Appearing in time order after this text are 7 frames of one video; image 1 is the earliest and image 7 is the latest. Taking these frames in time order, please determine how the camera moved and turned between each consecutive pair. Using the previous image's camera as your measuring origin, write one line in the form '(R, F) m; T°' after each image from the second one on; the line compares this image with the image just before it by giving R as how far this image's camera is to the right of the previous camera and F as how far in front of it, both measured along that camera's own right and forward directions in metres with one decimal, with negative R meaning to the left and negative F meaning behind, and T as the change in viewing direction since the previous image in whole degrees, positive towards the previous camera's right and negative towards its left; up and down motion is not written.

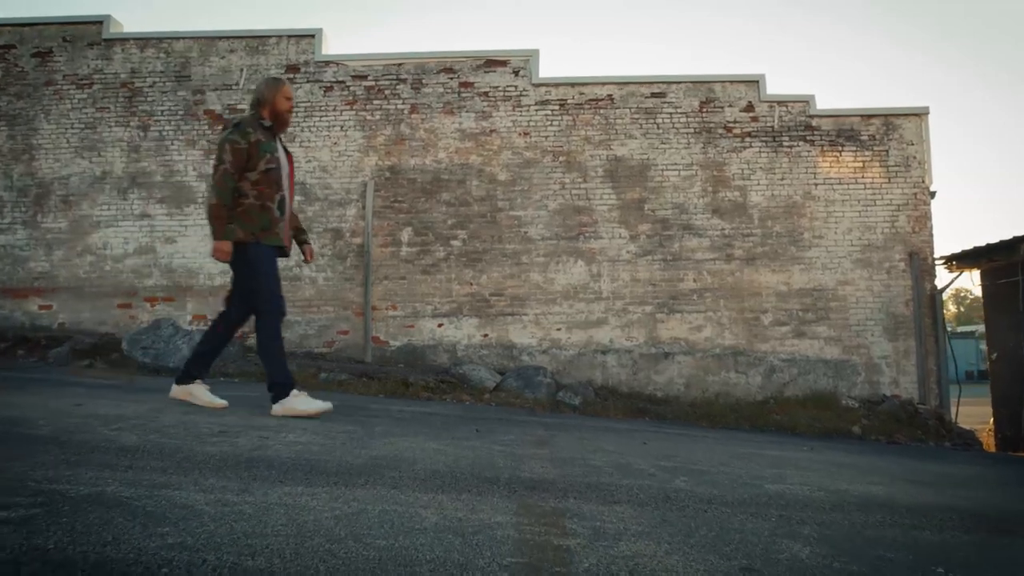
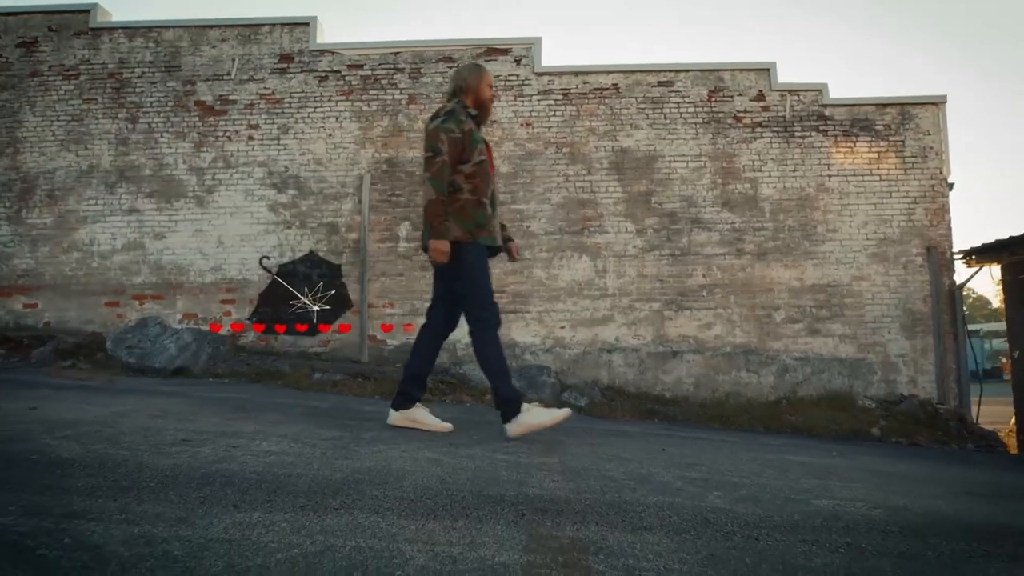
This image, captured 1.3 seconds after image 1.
(0.0, +0.4) m; 0°
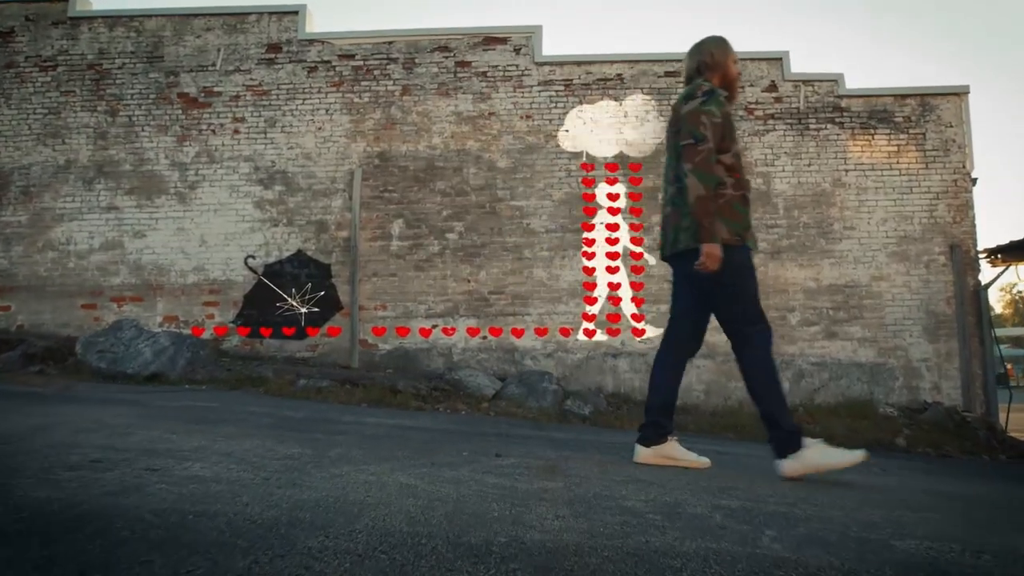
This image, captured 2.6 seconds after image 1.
(0.0, +0.5) m; 0°
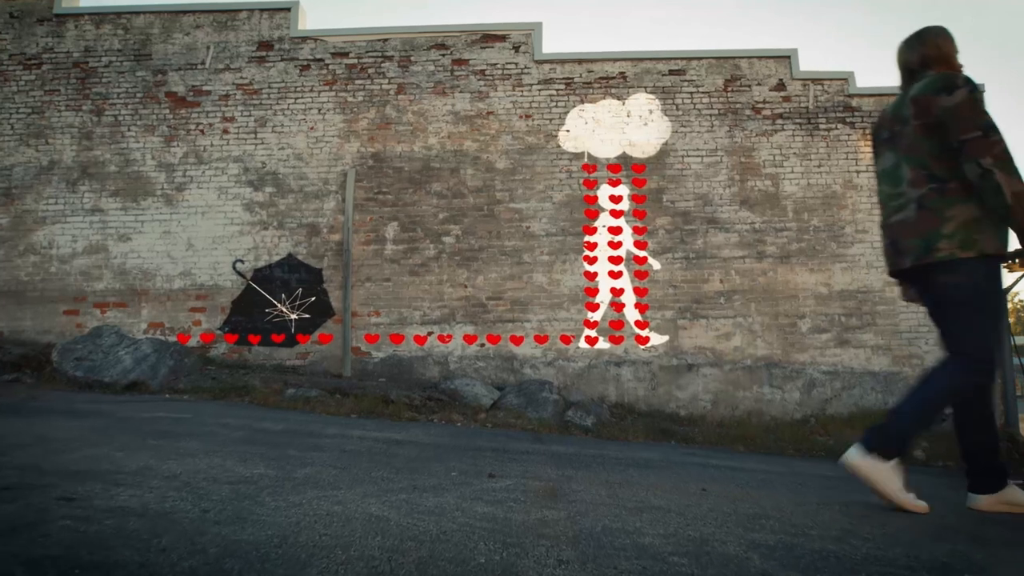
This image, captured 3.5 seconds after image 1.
(0.0, +0.3) m; 0°
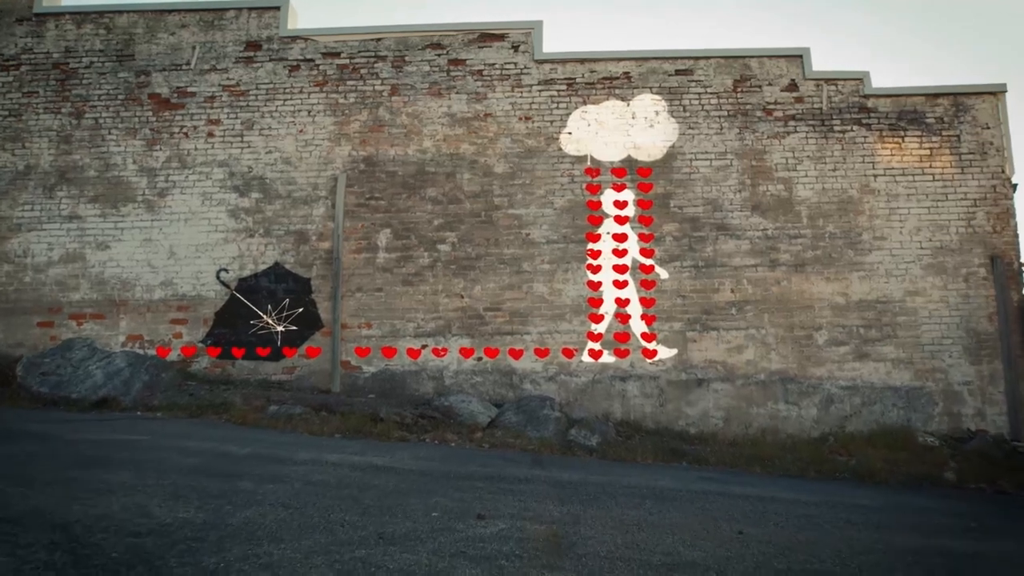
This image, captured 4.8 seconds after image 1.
(0.0, +0.5) m; 0°
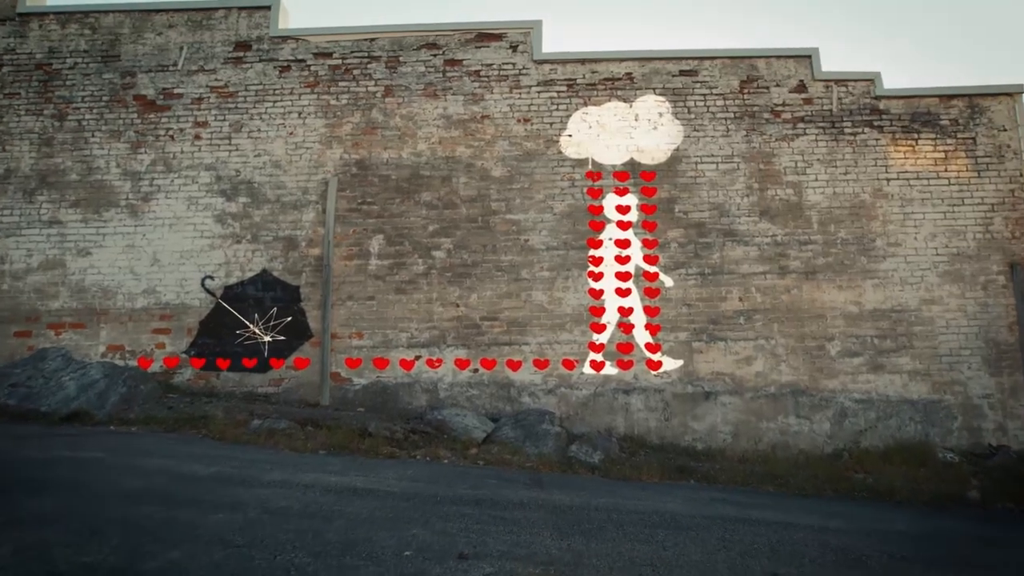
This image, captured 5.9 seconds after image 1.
(0.0, +0.4) m; 0°
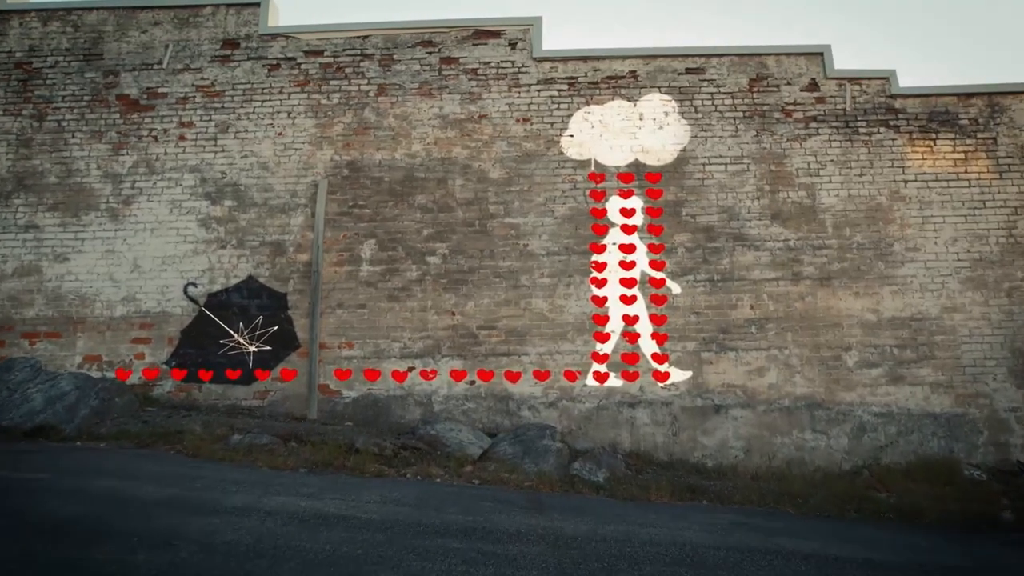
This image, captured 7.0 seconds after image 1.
(0.0, +0.4) m; 0°
